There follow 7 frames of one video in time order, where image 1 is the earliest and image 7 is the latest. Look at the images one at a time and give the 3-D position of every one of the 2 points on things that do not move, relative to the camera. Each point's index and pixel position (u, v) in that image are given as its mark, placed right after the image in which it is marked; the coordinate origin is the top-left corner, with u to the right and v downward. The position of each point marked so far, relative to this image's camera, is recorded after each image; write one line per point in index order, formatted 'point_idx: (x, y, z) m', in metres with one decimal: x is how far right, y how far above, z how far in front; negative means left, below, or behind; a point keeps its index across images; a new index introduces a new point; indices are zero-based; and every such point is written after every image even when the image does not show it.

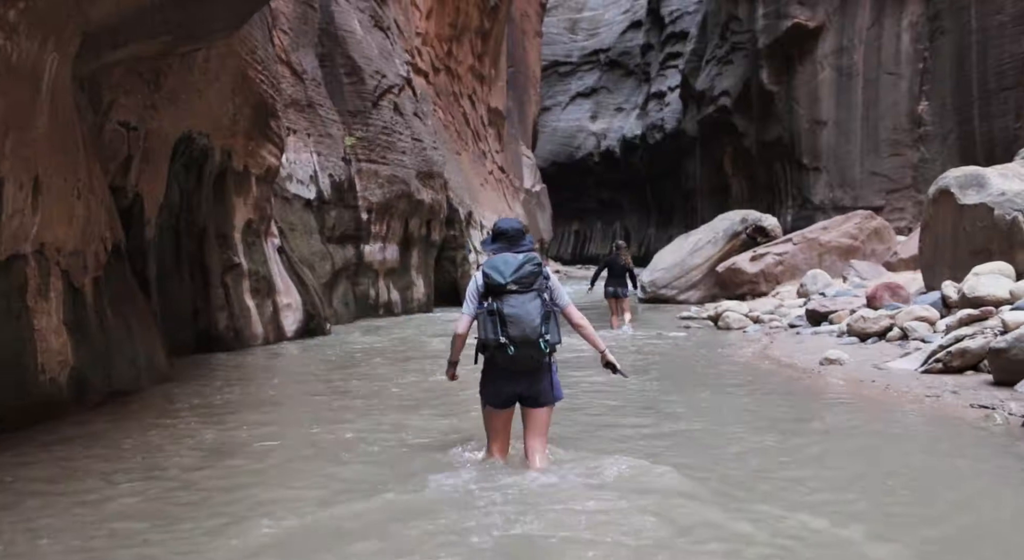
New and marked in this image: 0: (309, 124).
0: (-3.3, +2.6, +13.7) m
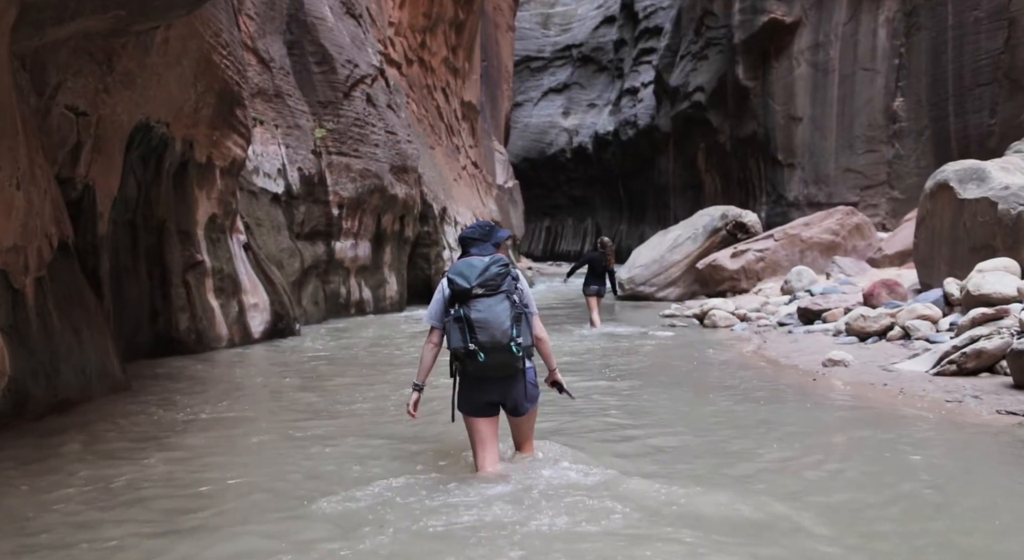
0: (-3.7, +2.6, +13.1) m
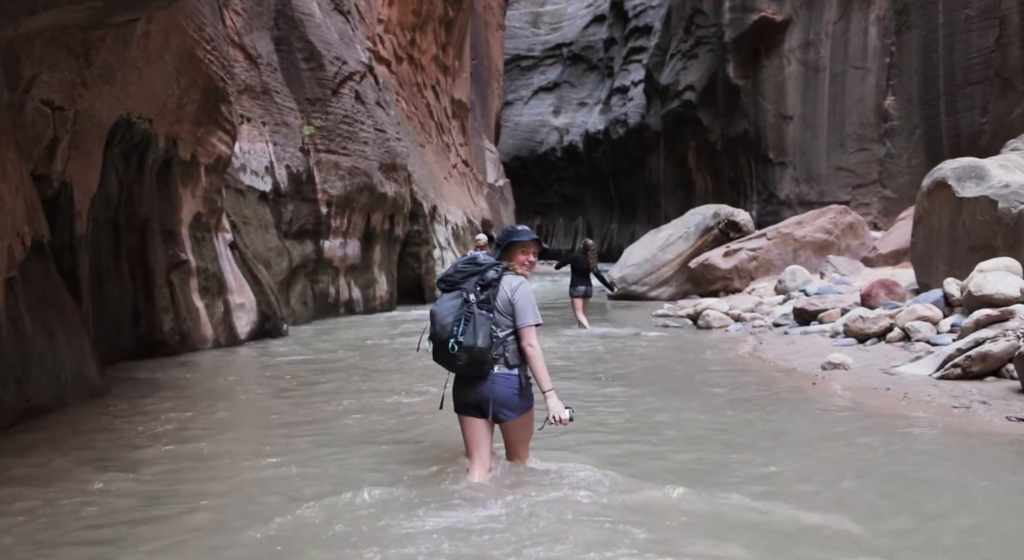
0: (-3.8, +2.6, +12.9) m
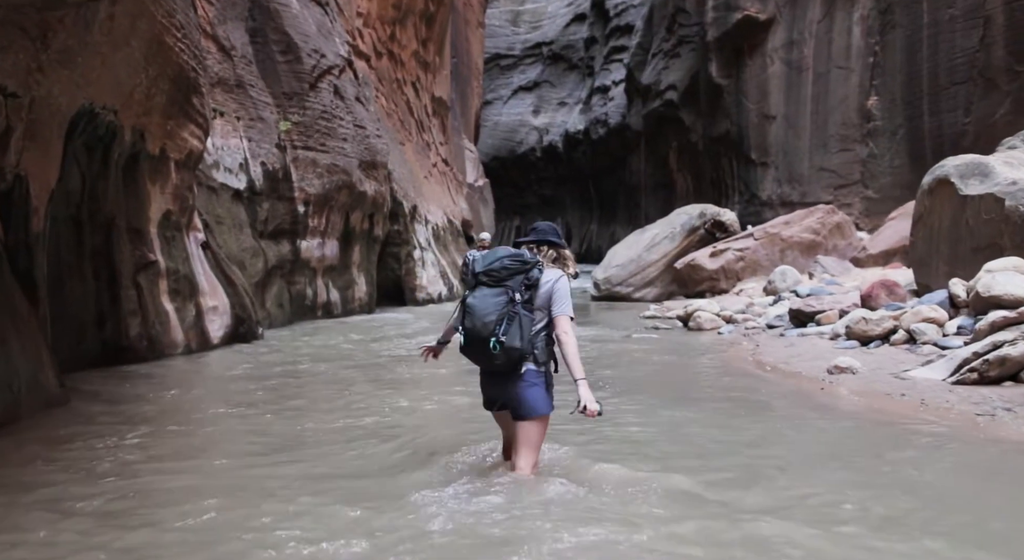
0: (-4.1, +2.6, +12.4) m
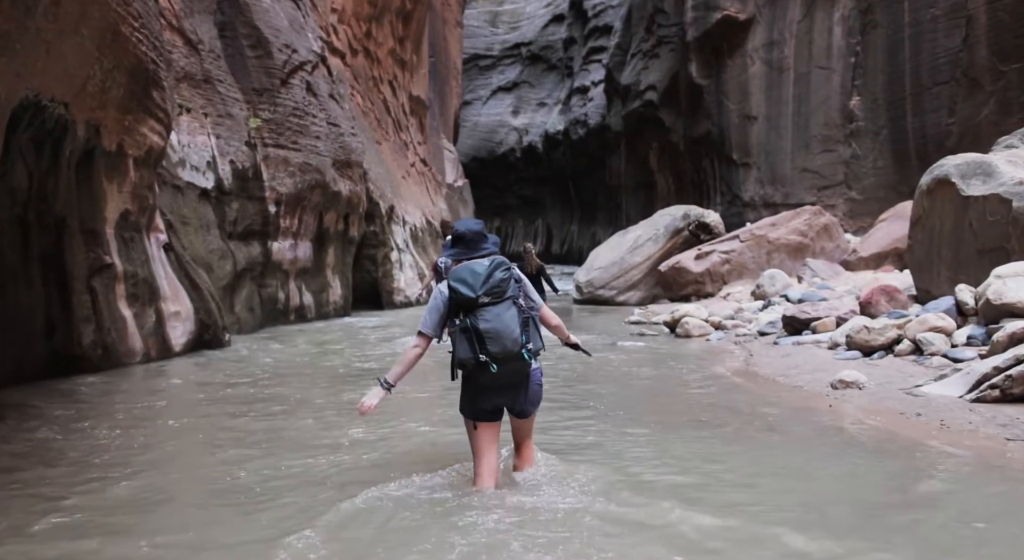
0: (-4.4, +2.5, +11.9) m
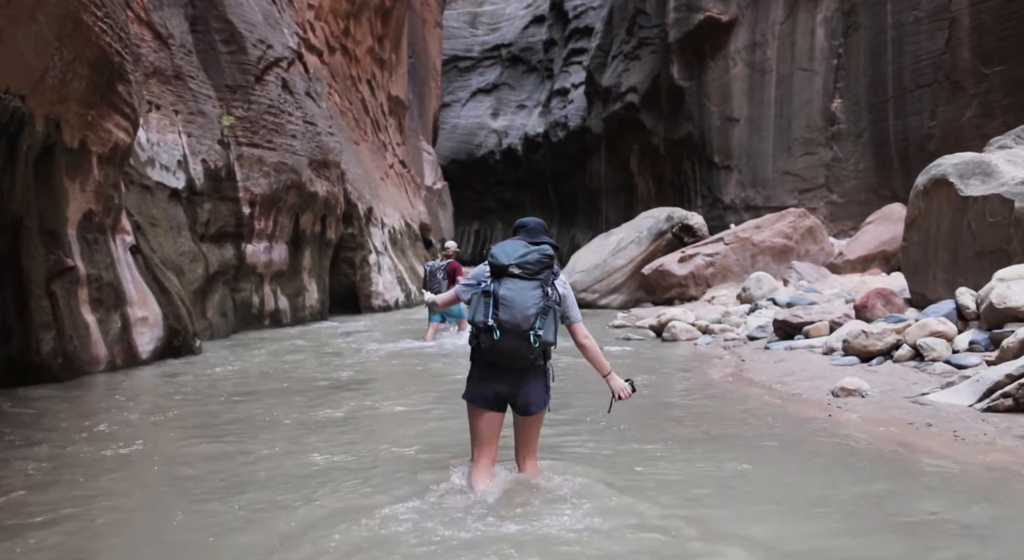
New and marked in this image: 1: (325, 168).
0: (-4.6, +2.5, +11.4) m
1: (-3.3, +2.0, +14.8) m
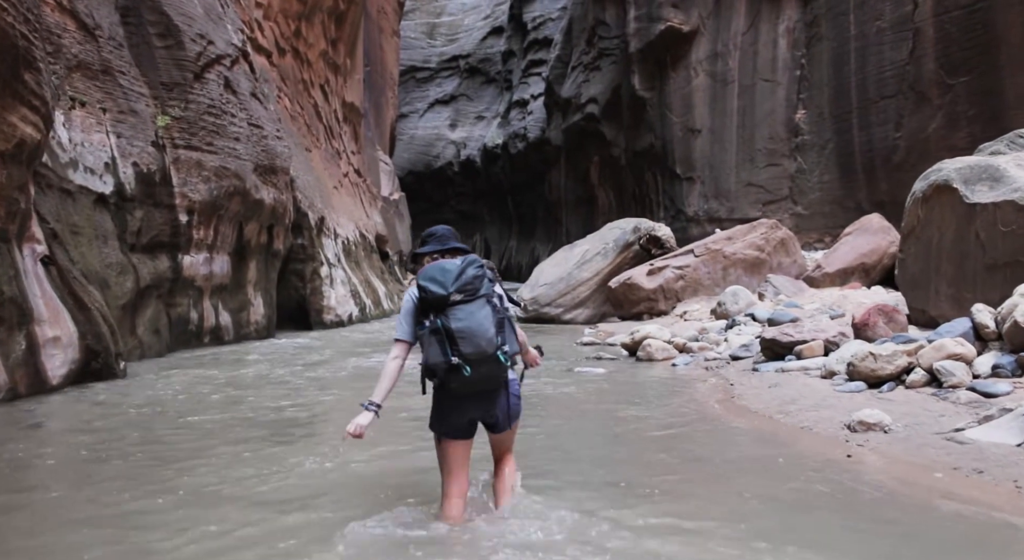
0: (-5.1, +2.3, +10.4) m
1: (-4.0, +1.8, +13.8) m
